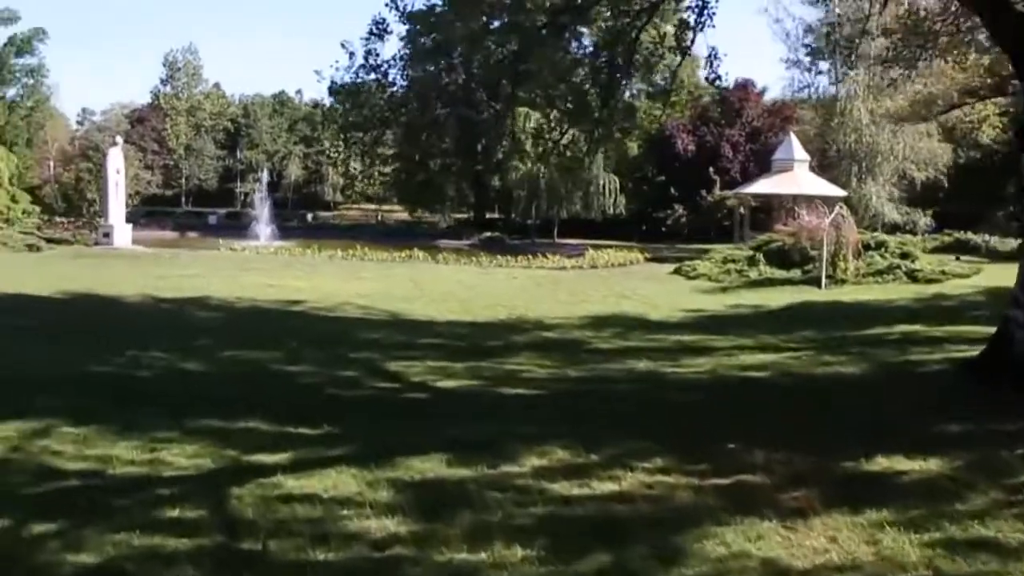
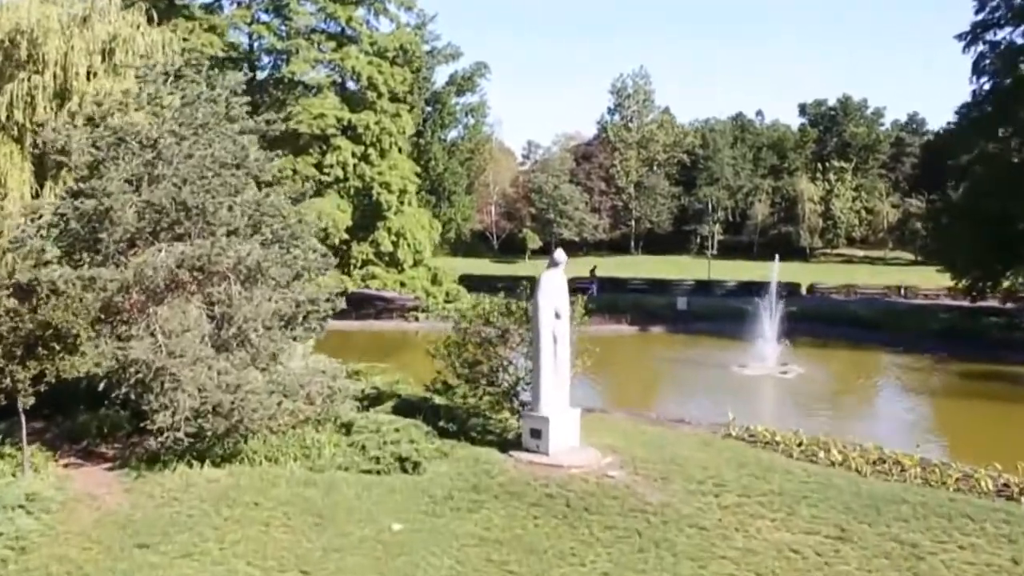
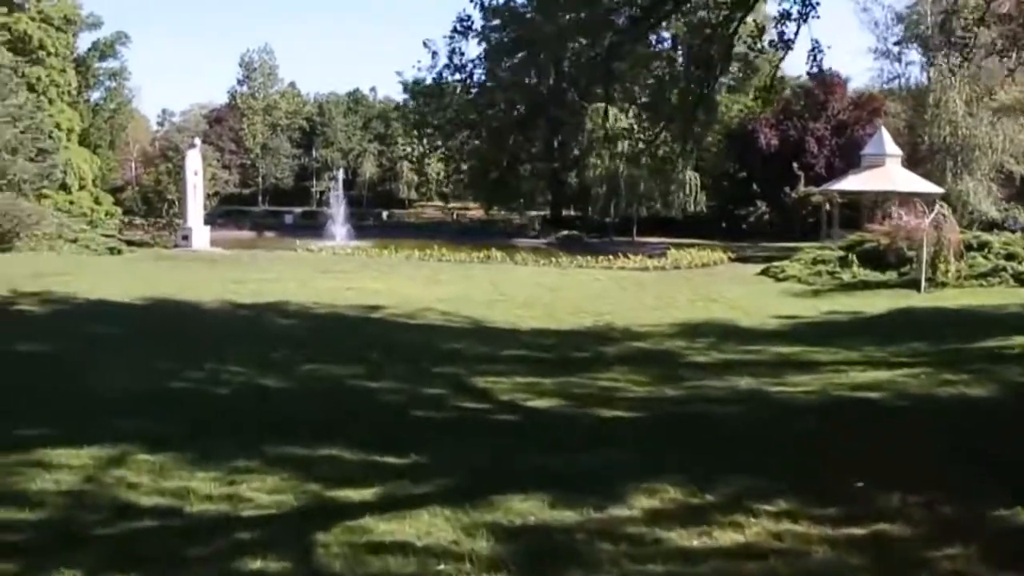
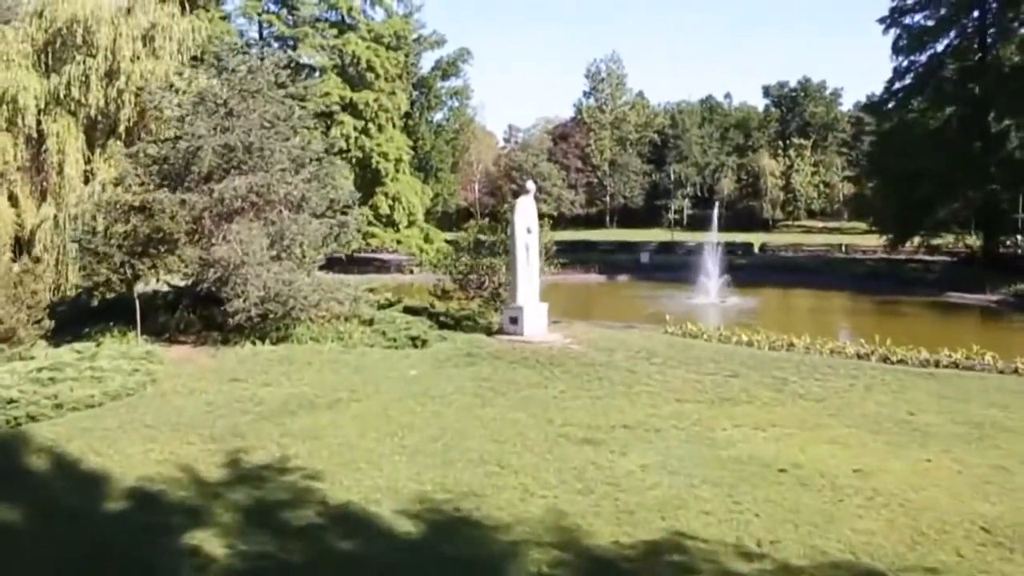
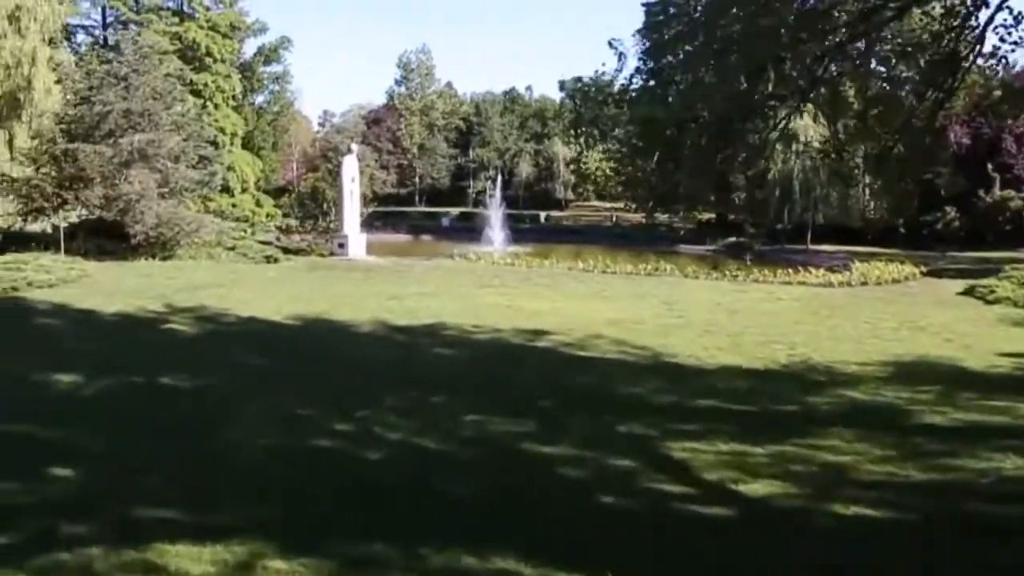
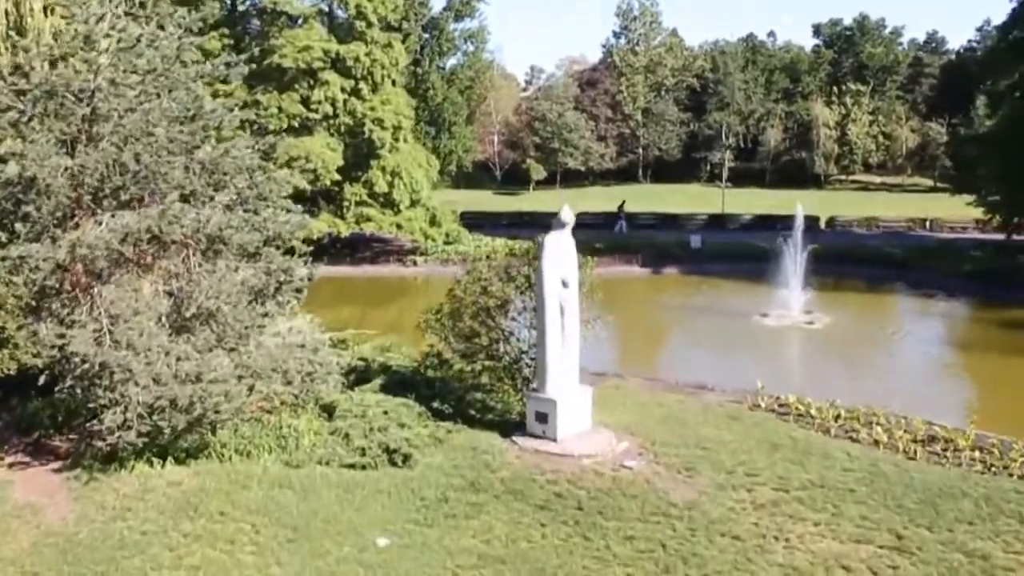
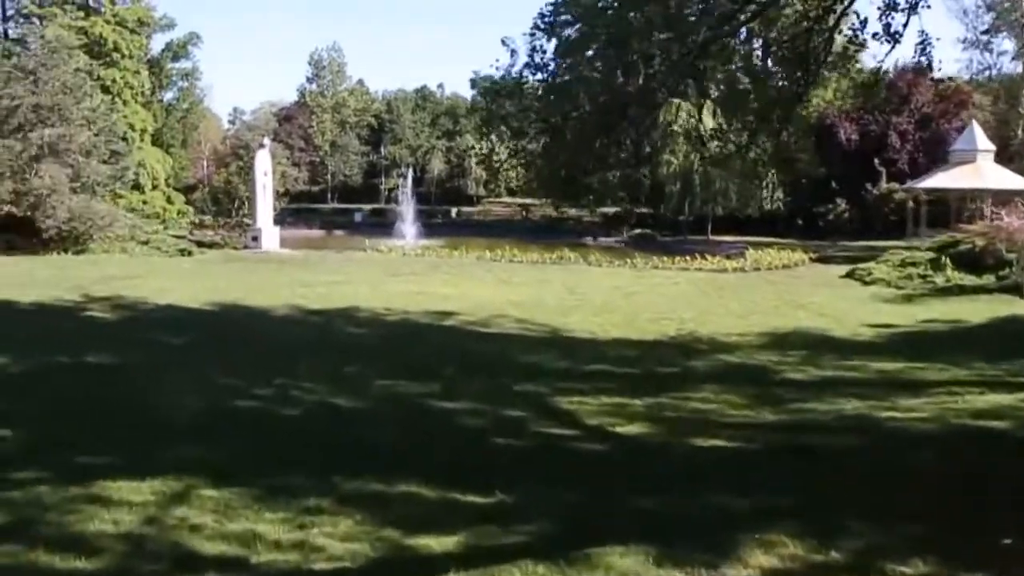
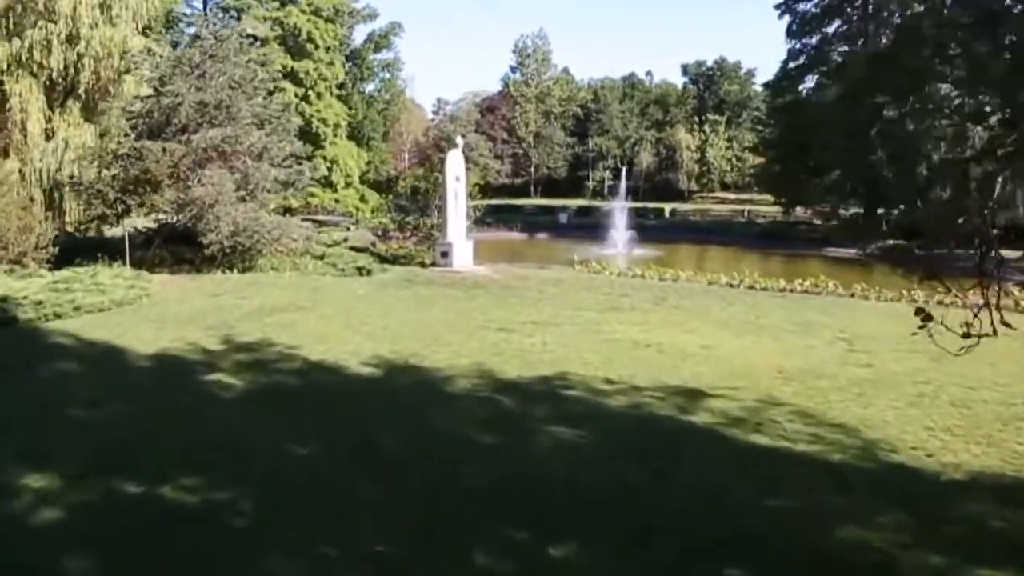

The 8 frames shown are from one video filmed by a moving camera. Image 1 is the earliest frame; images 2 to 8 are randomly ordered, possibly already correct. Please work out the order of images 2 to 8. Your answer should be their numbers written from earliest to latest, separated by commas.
3, 7, 5, 8, 4, 2, 6
